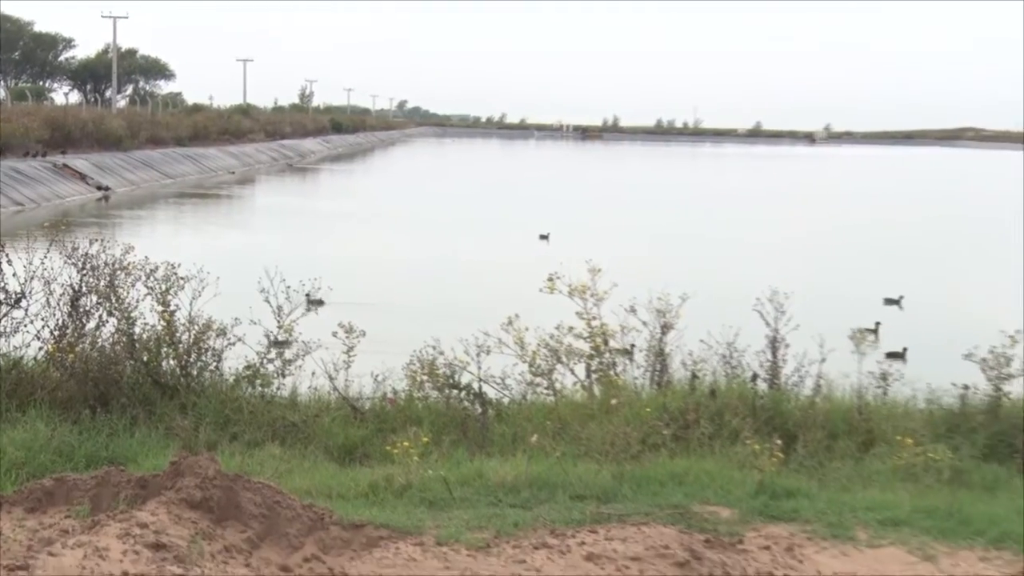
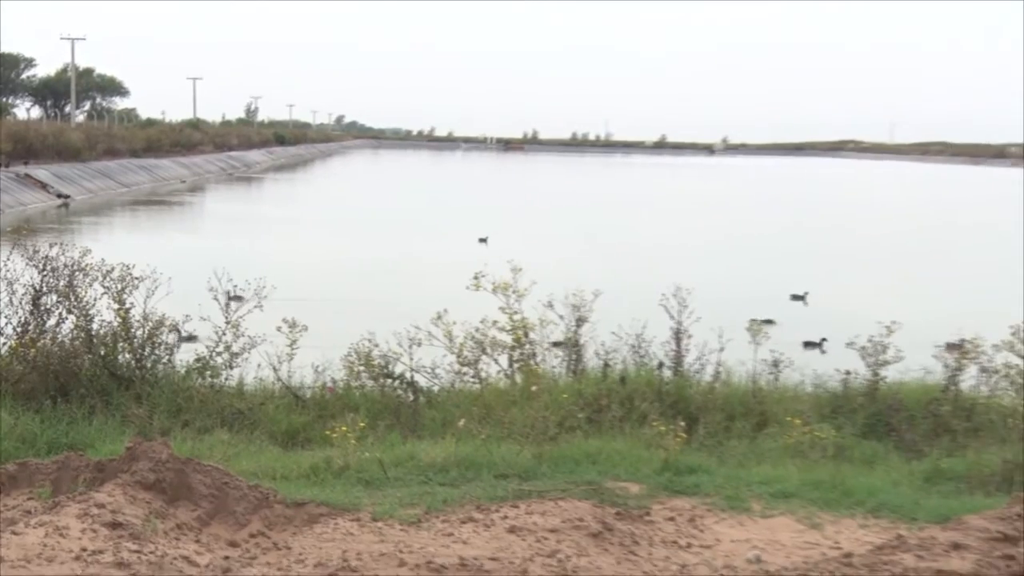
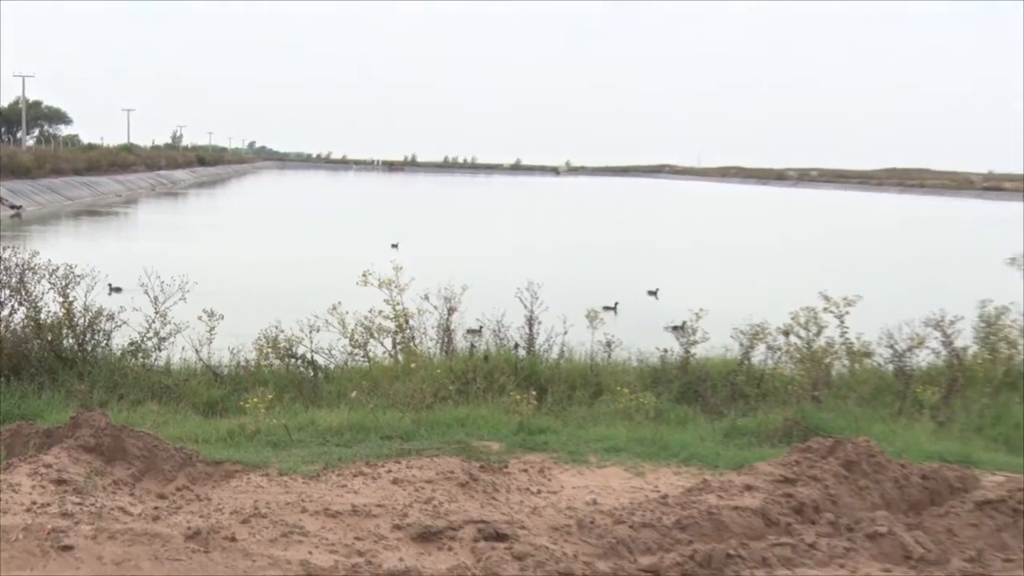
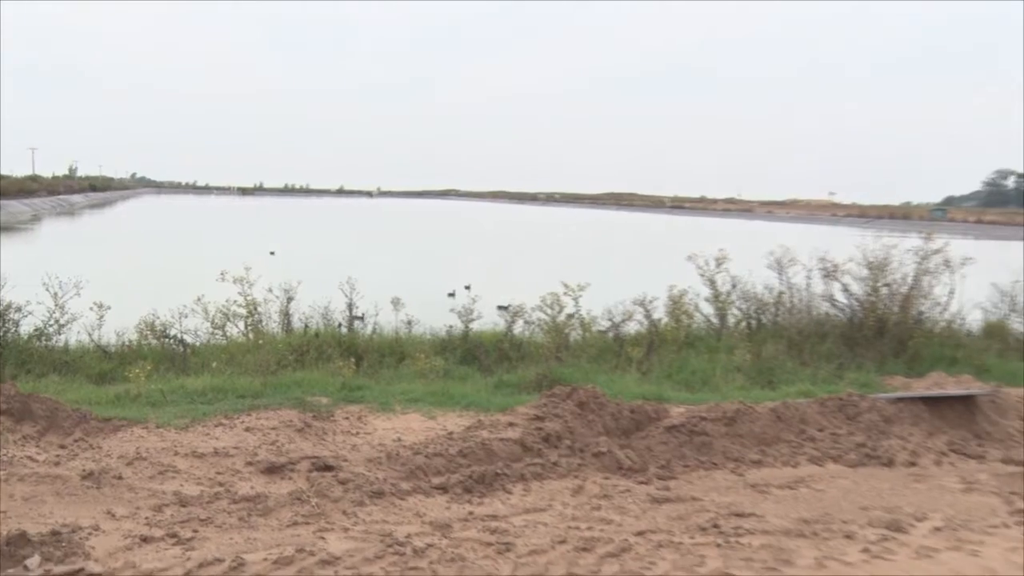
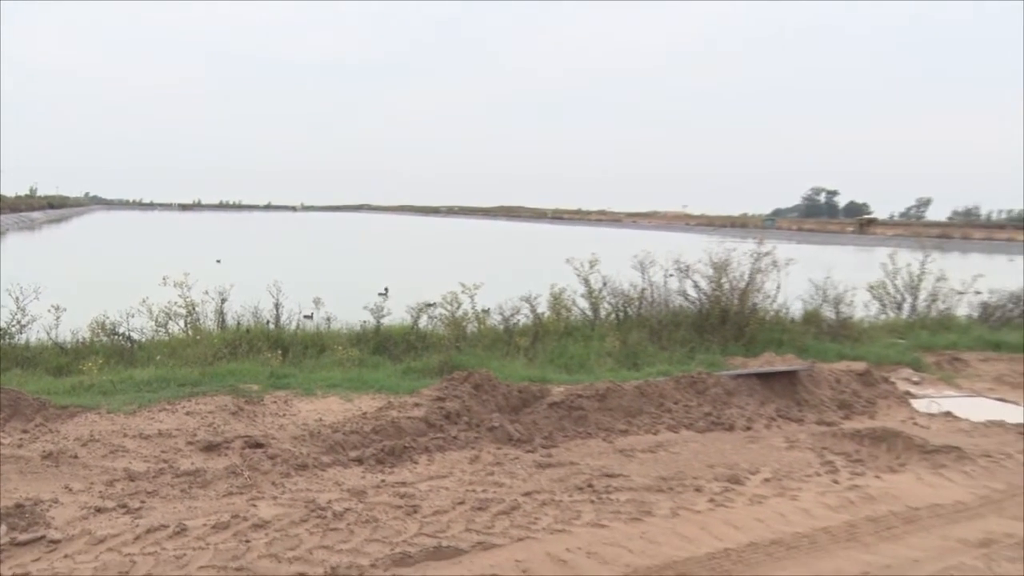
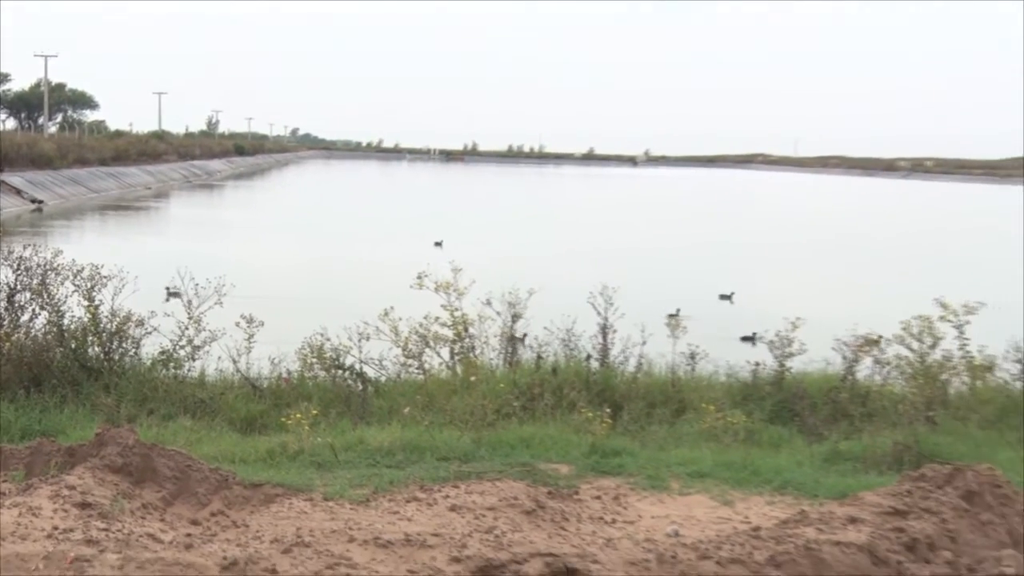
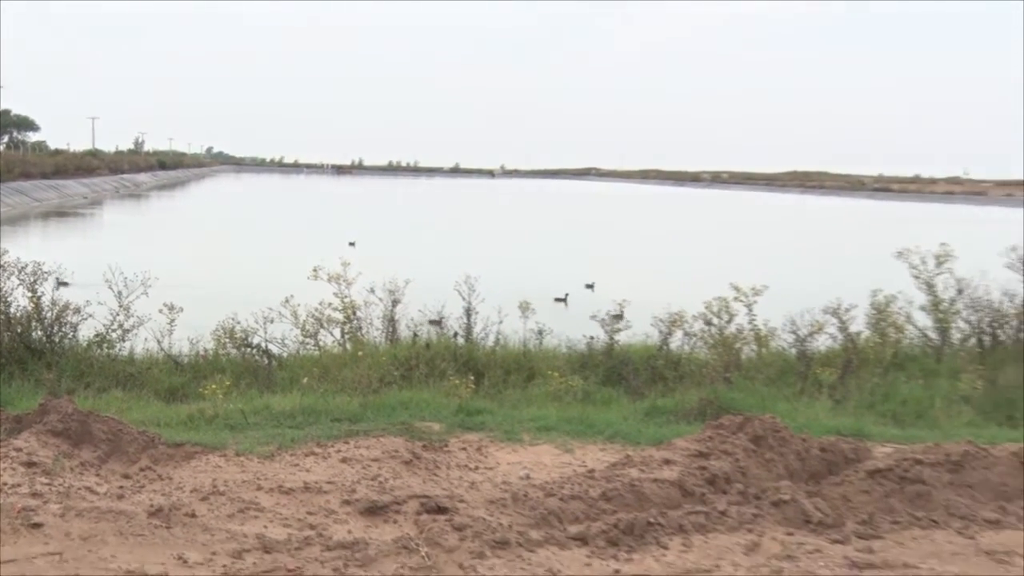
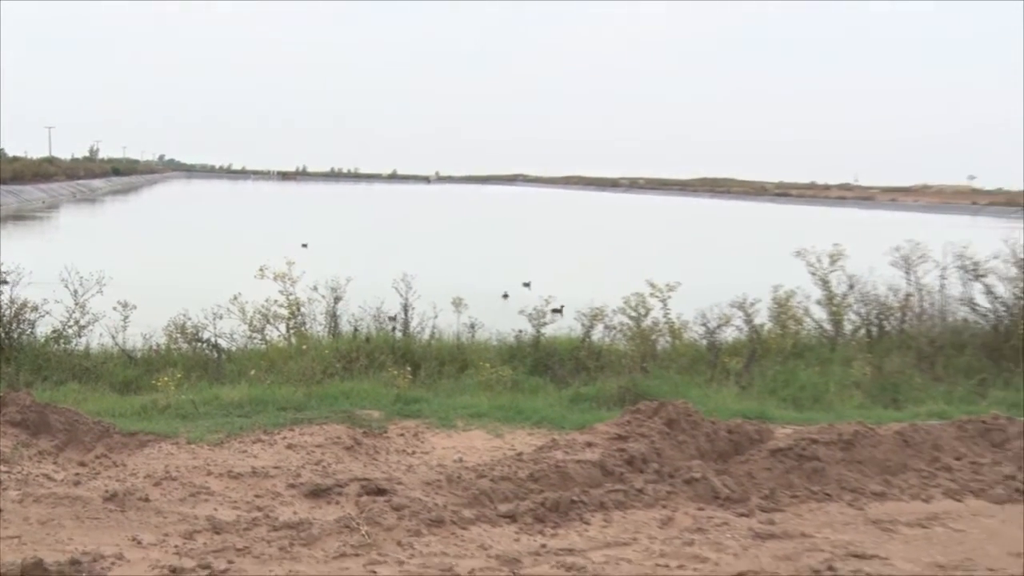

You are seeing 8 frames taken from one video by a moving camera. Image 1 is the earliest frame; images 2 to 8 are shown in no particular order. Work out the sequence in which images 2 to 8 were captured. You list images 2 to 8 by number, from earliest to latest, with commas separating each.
2, 6, 3, 7, 8, 4, 5
